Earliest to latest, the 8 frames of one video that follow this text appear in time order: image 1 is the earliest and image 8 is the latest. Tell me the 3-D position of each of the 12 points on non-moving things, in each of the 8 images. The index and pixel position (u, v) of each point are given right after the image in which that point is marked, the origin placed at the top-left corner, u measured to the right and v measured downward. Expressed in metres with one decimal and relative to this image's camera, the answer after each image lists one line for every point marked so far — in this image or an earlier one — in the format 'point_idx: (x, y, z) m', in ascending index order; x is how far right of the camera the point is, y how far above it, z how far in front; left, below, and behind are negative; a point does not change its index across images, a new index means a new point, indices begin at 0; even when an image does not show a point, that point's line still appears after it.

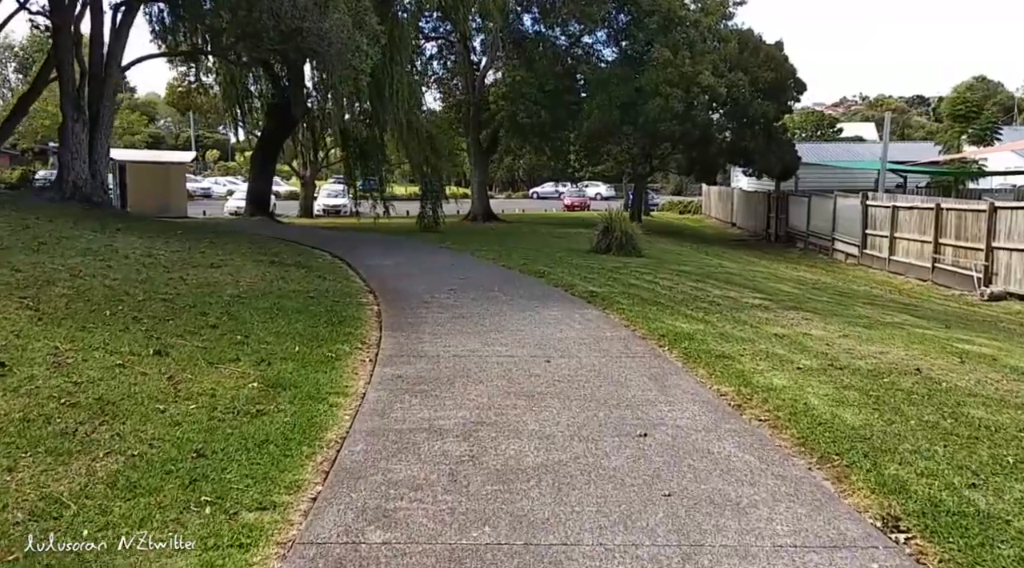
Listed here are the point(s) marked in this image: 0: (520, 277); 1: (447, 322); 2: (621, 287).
0: (+0.1, +0.1, +10.8) m
1: (-0.5, -0.3, +7.5) m
2: (+1.3, 0.0, +10.5) m
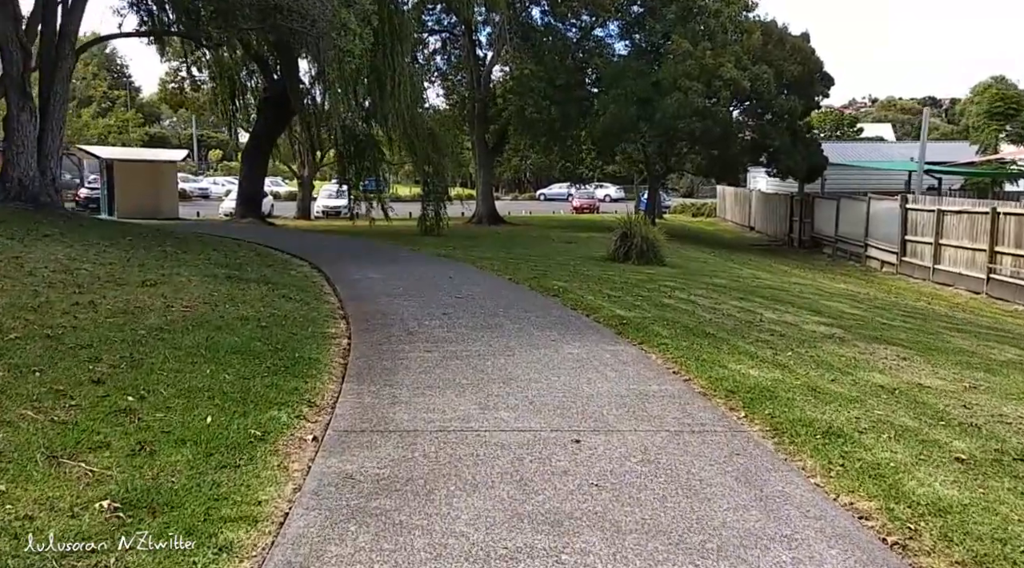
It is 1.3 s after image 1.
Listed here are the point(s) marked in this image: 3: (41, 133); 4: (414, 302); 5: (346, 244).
0: (+0.2, -0.1, +8.9) m
1: (-0.5, -0.5, +5.6) m
2: (+1.3, -0.2, +8.6) m
3: (-7.3, +2.4, +14.2) m
4: (-0.9, -0.2, +8.5) m
5: (-3.0, +0.7, +16.5) m
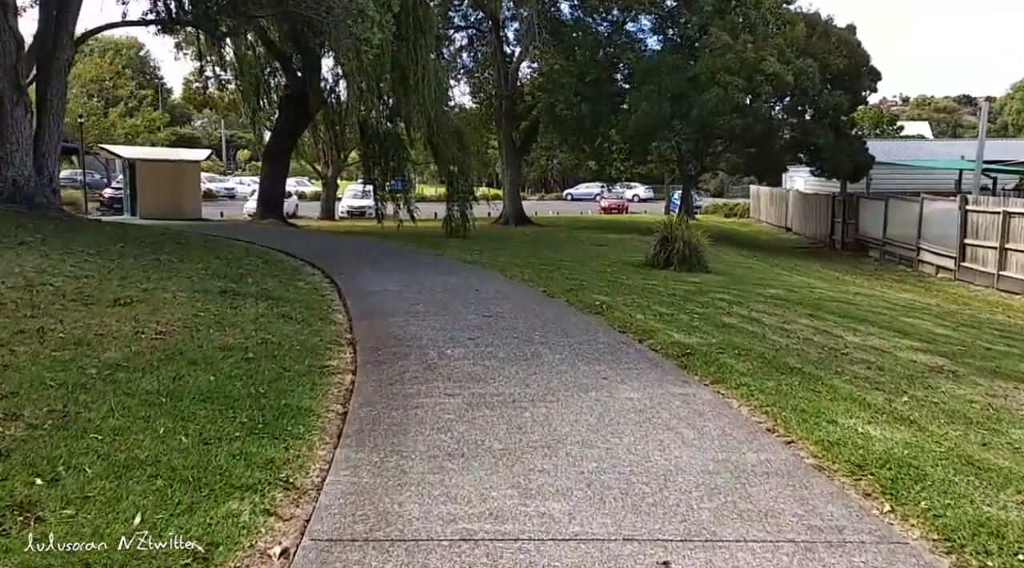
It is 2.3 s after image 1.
0: (+0.5, -0.3, +7.7) m
1: (-0.2, -0.6, +4.3) m
2: (+1.6, -0.4, +7.3) m
3: (-6.8, +2.2, +13.1) m
4: (-0.6, -0.3, +7.2) m
5: (-2.4, +0.6, +15.3) m
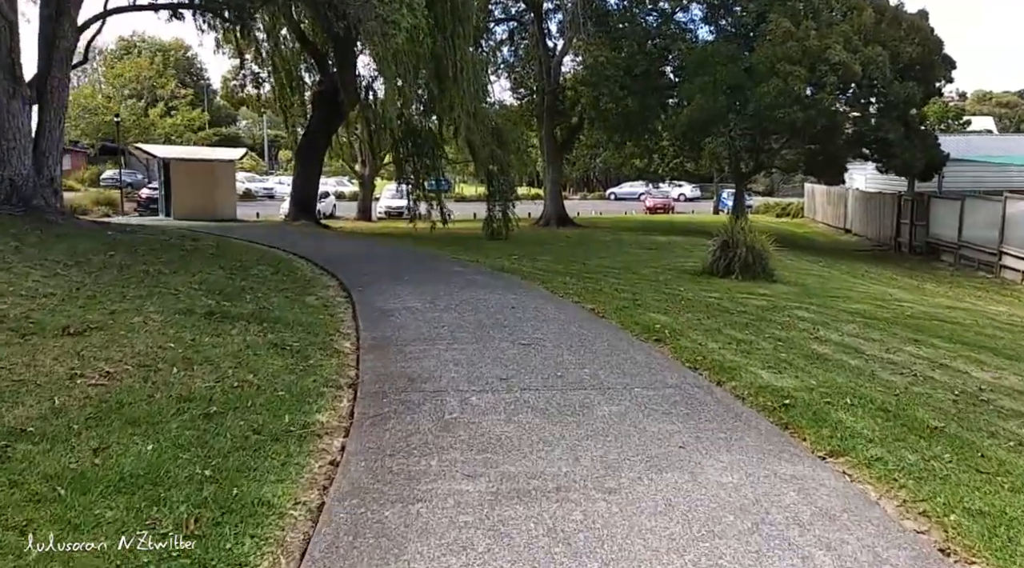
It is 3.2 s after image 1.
0: (+0.8, -0.4, +6.3) m
1: (-0.1, -0.8, +3.0) m
2: (+1.9, -0.5, +5.9) m
3: (-6.3, +2.1, +12.0) m
4: (-0.3, -0.5, +5.9) m
5: (-1.8, +0.5, +14.1) m
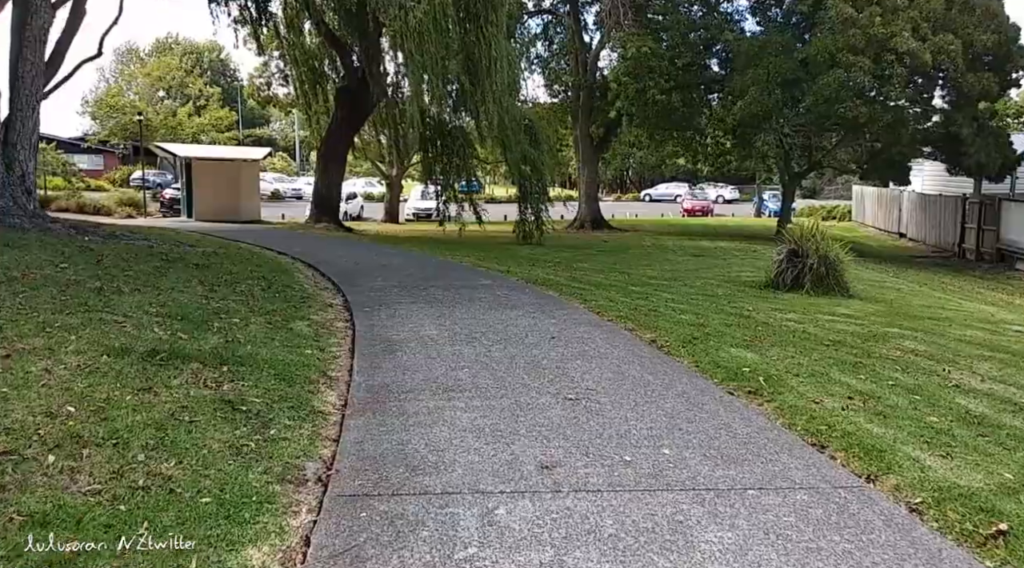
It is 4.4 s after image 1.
0: (+1.0, -0.6, +4.6) m
1: (0.0, -1.0, +1.3) m
2: (+2.1, -0.7, +4.1) m
3: (-5.8, +2.0, +10.6) m
4: (-0.1, -0.6, +4.2) m
5: (-1.3, +0.3, +12.4) m
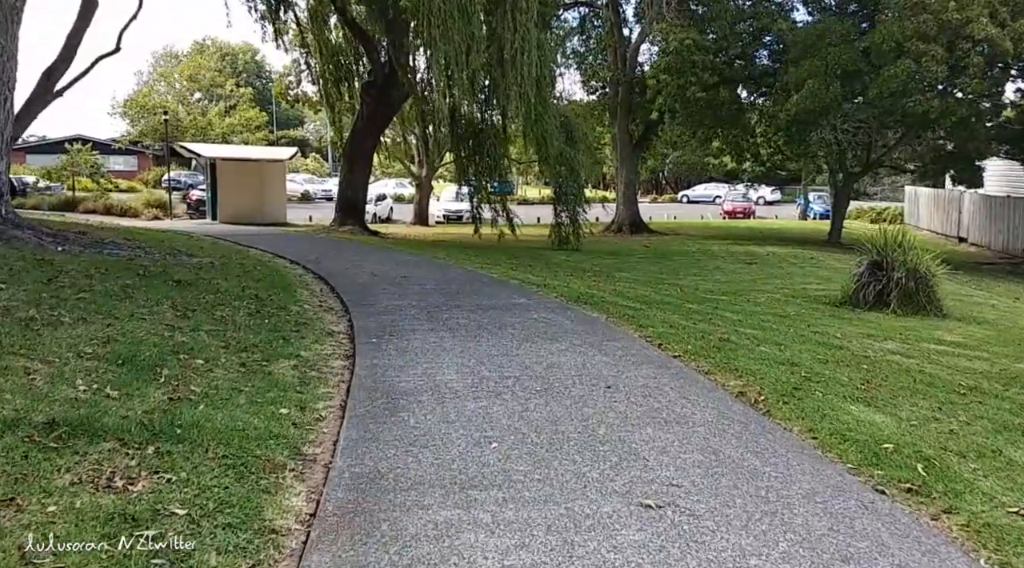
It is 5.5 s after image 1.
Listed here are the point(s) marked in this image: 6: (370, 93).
0: (+1.2, -0.8, +3.0) m
1: (+0.1, -1.1, -0.2) m
2: (+2.3, -0.9, +2.5) m
3: (-5.4, +1.8, +9.3) m
4: (0.0, -0.8, +2.7) m
5: (-0.8, +0.1, +11.0) m
6: (-2.9, +4.0, +19.0) m
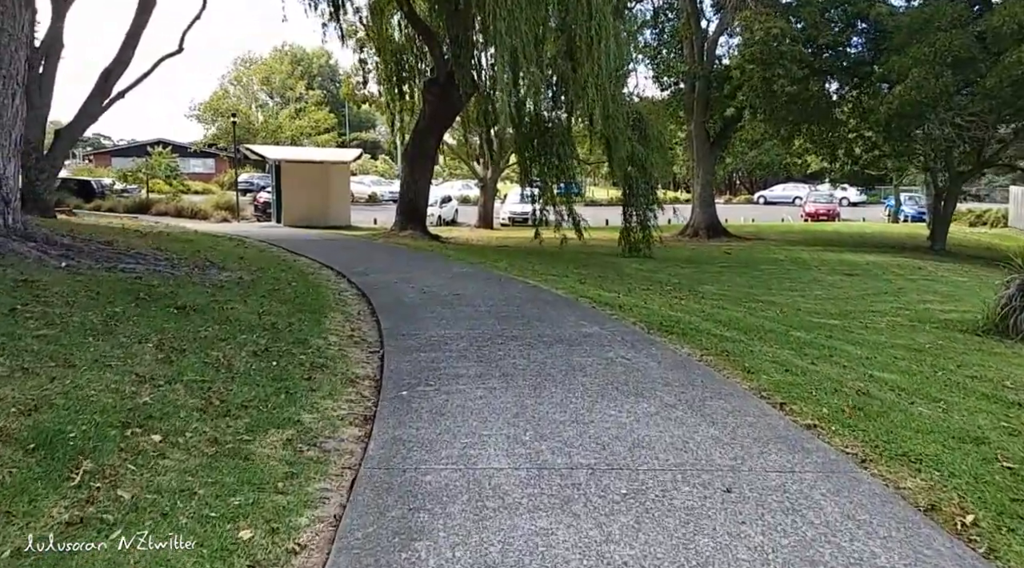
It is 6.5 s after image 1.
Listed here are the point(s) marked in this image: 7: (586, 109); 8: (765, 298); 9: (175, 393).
0: (+1.3, -1.0, +1.4) m
1: (-0.1, -1.3, -1.7) m
2: (+2.4, -1.1, +0.8) m
3: (-4.8, +1.6, +8.1) m
4: (+0.1, -1.0, +1.2) m
5: (-0.1, -0.1, +9.5) m
6: (-1.6, +3.8, +17.7) m
7: (+1.1, +2.6, +13.1) m
8: (+3.2, -0.2, +11.0) m
9: (-1.6, -0.5, +4.4) m
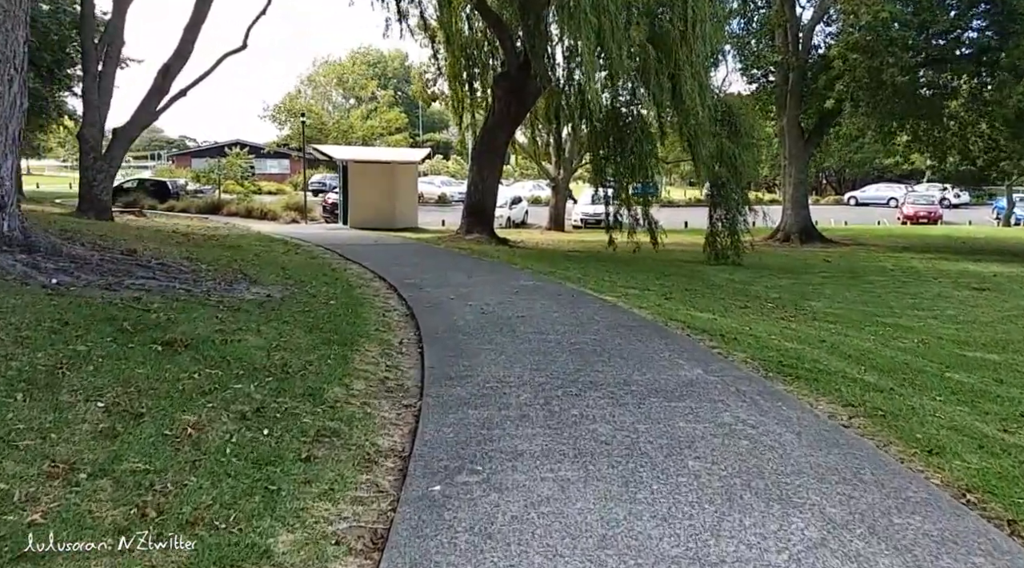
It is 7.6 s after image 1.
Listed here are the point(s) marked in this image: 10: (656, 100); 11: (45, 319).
0: (+1.4, -1.2, -0.3) m
1: (-0.3, -1.5, -3.3) m
2: (+2.4, -1.3, -0.9) m
3: (-4.2, +1.5, +6.9) m
4: (+0.2, -1.2, -0.4) m
5: (+0.6, -0.3, +7.9) m
6: (-0.2, +3.6, +16.2) m
7: (+2.0, +2.4, +11.5) m
8: (+4.0, -0.4, +9.1) m
9: (-1.3, -0.7, +2.9) m
10: (+1.9, +2.5, +11.6) m
11: (-2.7, -0.2, +5.2) m
